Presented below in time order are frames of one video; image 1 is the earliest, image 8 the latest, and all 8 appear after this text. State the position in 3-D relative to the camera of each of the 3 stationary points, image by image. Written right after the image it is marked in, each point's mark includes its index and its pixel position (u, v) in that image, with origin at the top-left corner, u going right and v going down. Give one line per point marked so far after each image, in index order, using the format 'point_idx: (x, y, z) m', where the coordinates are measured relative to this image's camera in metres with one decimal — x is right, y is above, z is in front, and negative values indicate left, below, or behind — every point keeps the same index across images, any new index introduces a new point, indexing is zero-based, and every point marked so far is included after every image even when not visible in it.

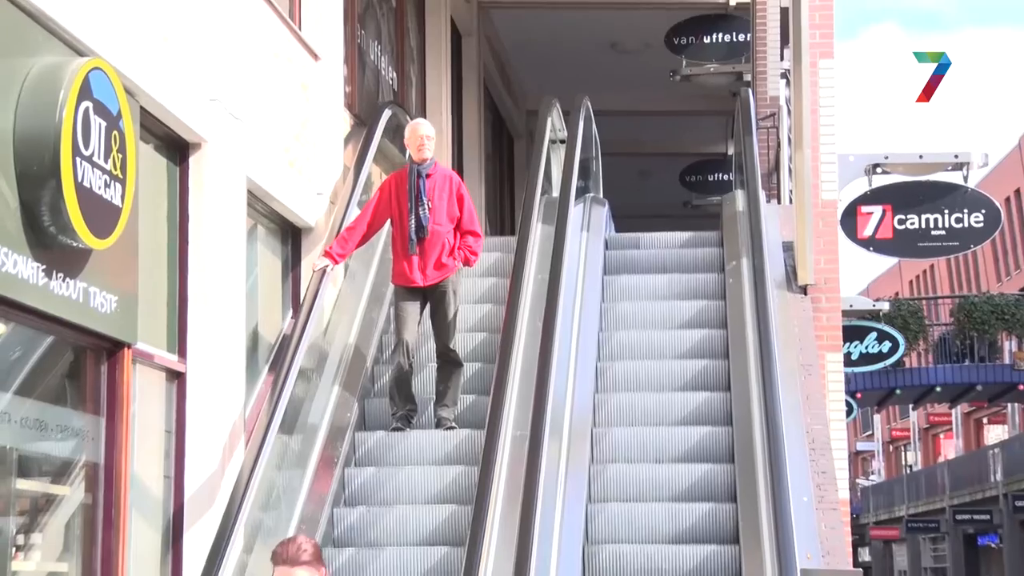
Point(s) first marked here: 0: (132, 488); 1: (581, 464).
0: (-1.8, -0.9, +4.6) m
1: (+0.3, -0.8, +5.3) m
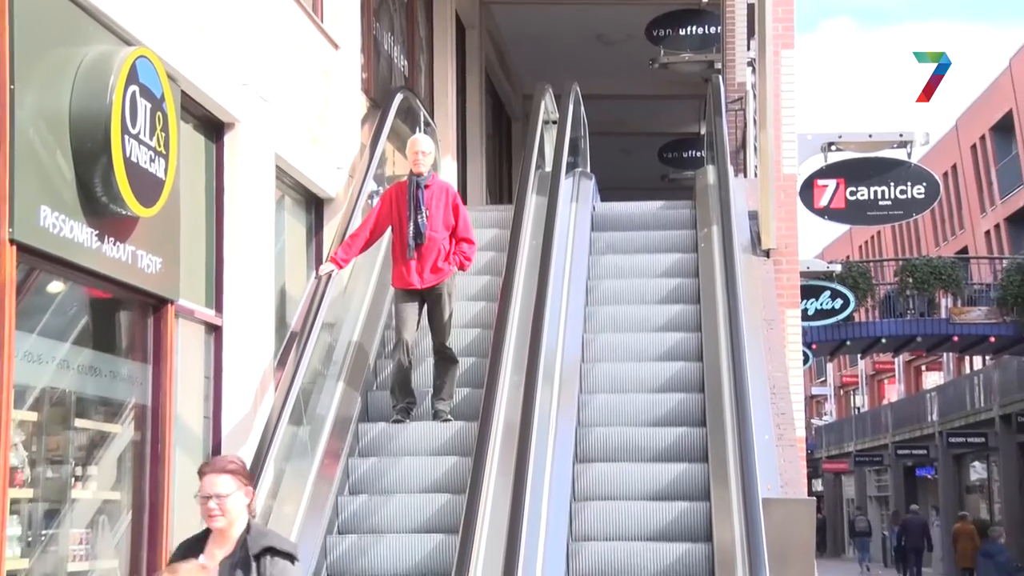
0: (-1.8, -0.7, +5.1) m
1: (+0.3, -0.6, +5.8) m
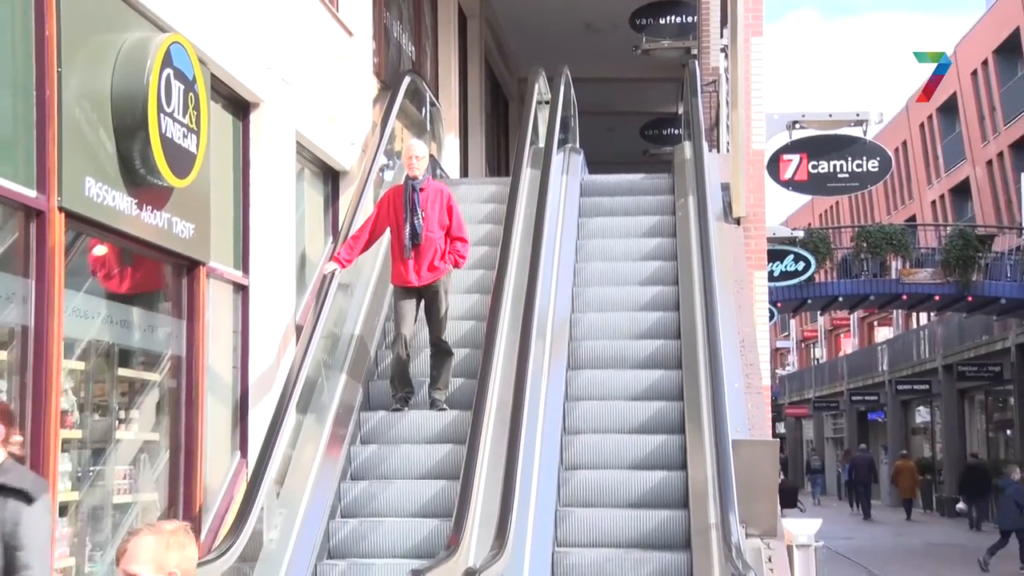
0: (-1.8, -0.5, +5.6) m
1: (+0.3, -0.4, +6.3) m
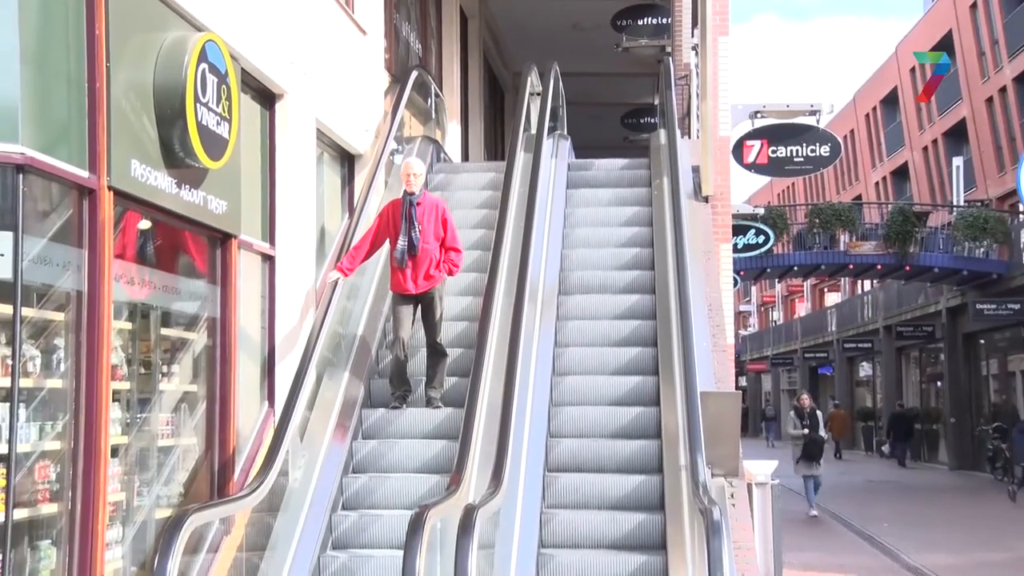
0: (-1.8, -0.3, +6.2) m
1: (+0.3, -0.2, +6.9) m
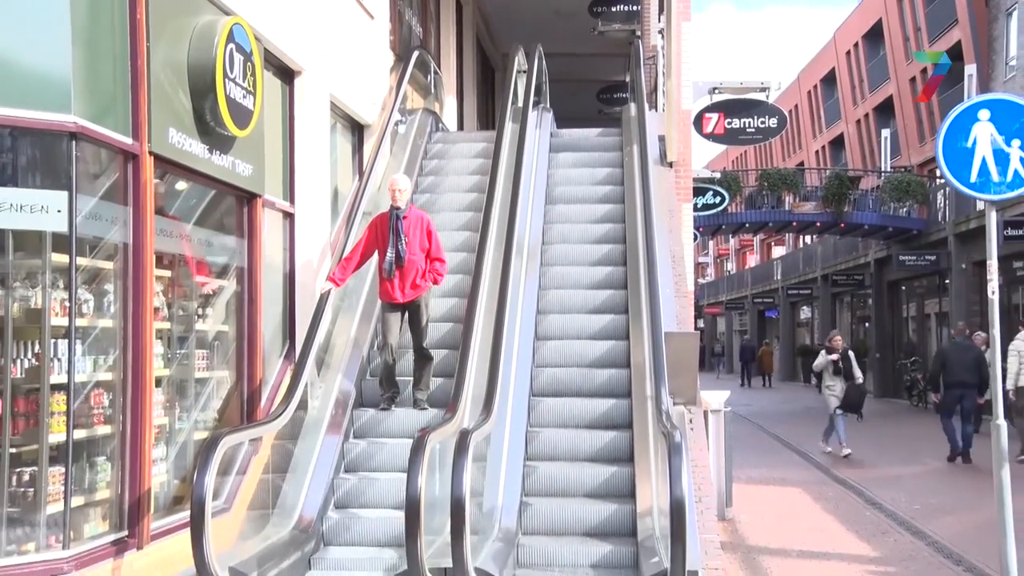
0: (-1.9, 0.0, +7.0) m
1: (+0.2, +0.2, +7.7) m
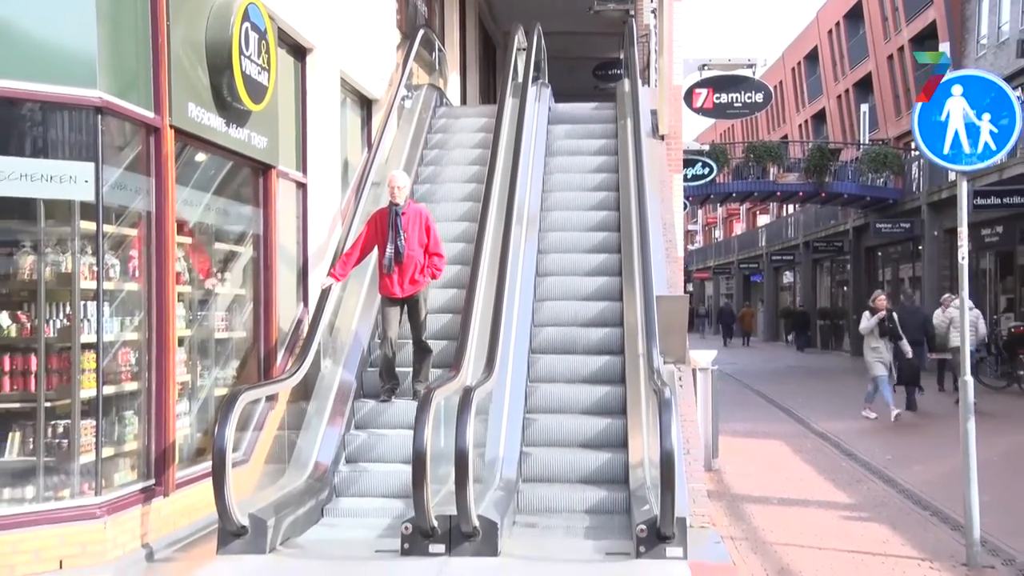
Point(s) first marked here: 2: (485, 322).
0: (-1.9, +0.3, +7.4) m
1: (+0.2, +0.5, +8.1) m
2: (-0.2, -0.3, +7.1) m
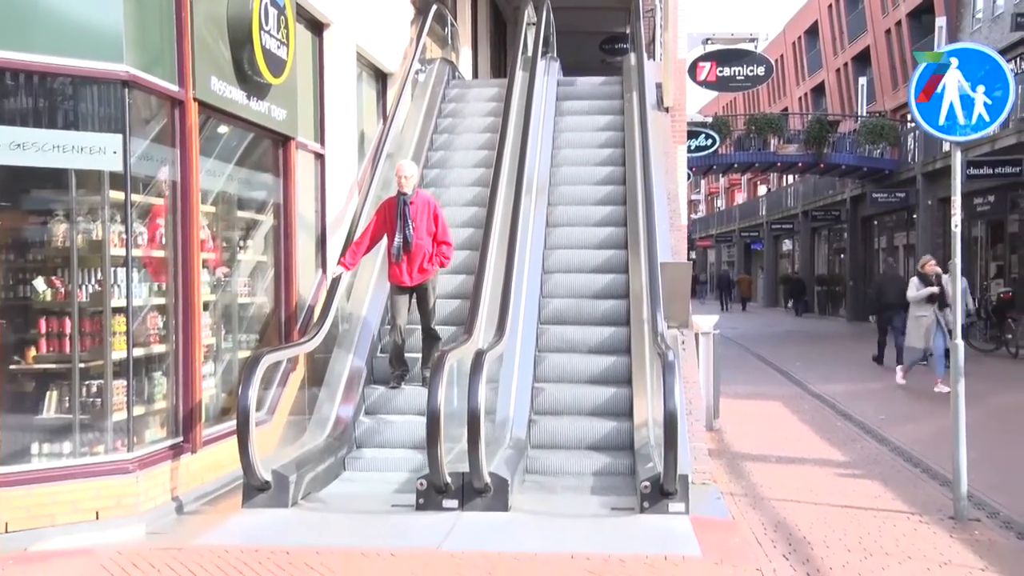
0: (-1.8, +0.6, +7.7) m
1: (+0.3, +0.8, +8.4) m
2: (-0.1, 0.0, +7.4) m
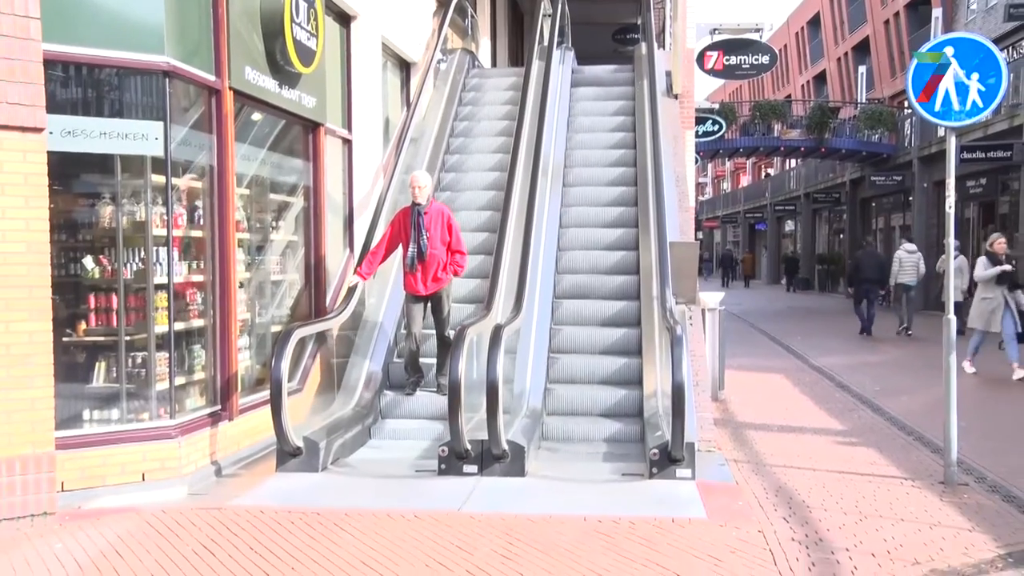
0: (-1.7, +0.8, +8.1) m
1: (+0.4, +1.0, +8.7) m
2: (0.0, +0.2, +7.8) m
